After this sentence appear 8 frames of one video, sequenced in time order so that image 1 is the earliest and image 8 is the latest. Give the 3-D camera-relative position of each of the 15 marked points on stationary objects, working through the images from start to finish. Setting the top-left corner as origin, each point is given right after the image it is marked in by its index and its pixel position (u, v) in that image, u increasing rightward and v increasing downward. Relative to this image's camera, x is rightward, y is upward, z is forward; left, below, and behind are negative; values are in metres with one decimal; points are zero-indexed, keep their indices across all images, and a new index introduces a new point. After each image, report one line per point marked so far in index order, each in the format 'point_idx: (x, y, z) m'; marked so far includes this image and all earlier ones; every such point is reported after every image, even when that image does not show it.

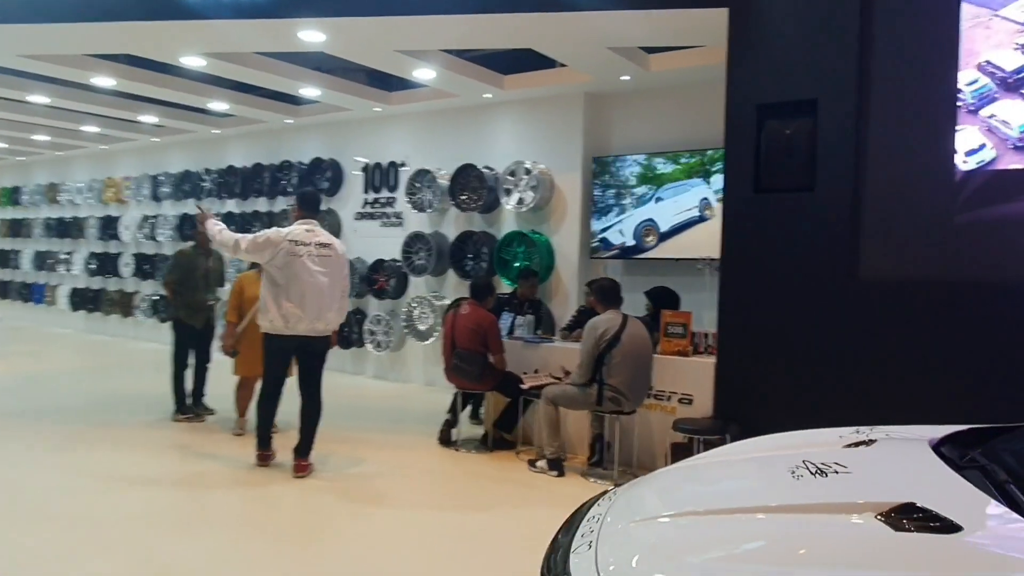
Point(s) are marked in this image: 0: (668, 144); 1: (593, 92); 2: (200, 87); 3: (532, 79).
0: (+1.4, +1.2, +6.4) m
1: (+0.7, +1.8, +6.7) m
2: (-3.2, +2.0, +7.4) m
3: (+0.2, +1.9, +6.6) m
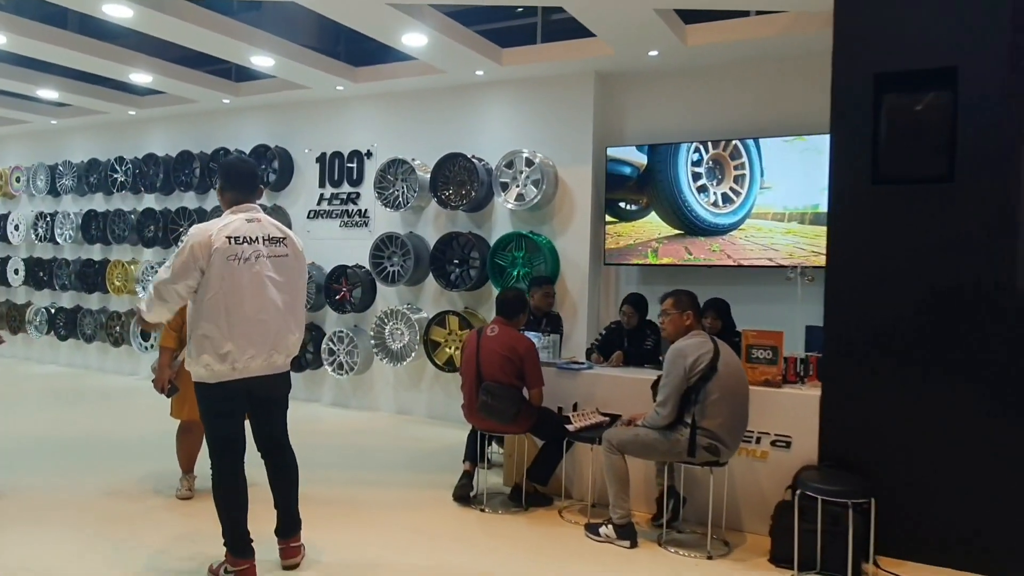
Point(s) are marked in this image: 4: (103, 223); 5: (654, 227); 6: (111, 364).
0: (+1.4, +1.2, +5.5) m
1: (+0.7, +1.7, +5.7) m
2: (-3.3, +1.9, +6.0) m
3: (+0.2, +1.8, +5.6) m
4: (-4.6, +0.7, +8.3) m
5: (+1.0, +0.3, +5.5) m
6: (-4.6, -0.9, +8.5) m
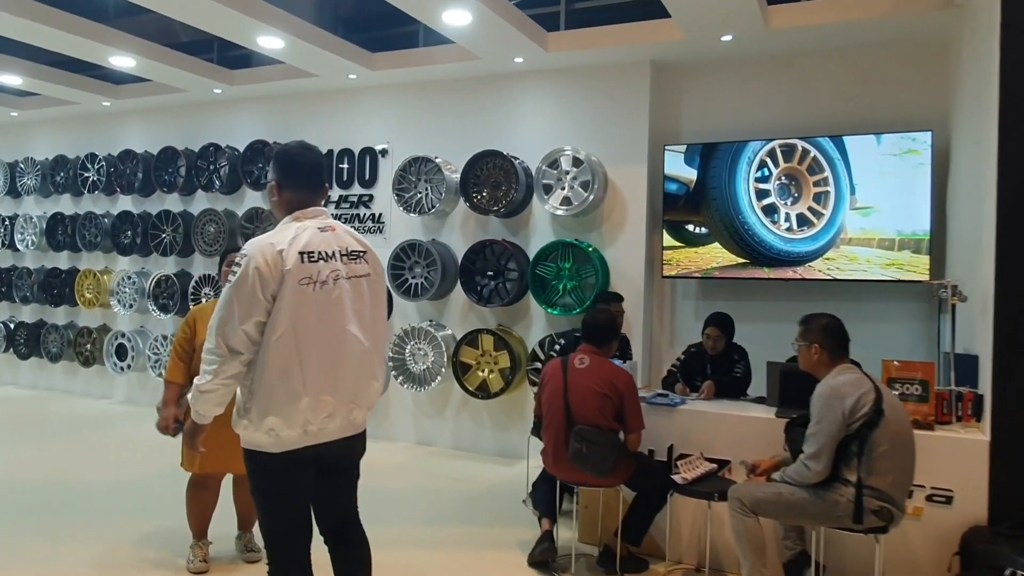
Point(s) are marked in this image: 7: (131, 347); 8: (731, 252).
0: (+1.7, +1.1, +4.9) m
1: (+1.0, +1.6, +5.1) m
2: (-3.0, +1.8, +5.1) m
3: (+0.5, +1.7, +4.9) m
4: (-4.4, +0.6, +7.4) m
5: (+1.4, +0.2, +4.9) m
6: (-4.5, -1.0, +7.6) m
7: (-3.6, -0.6, +7.0) m
8: (+1.4, +0.2, +4.8) m
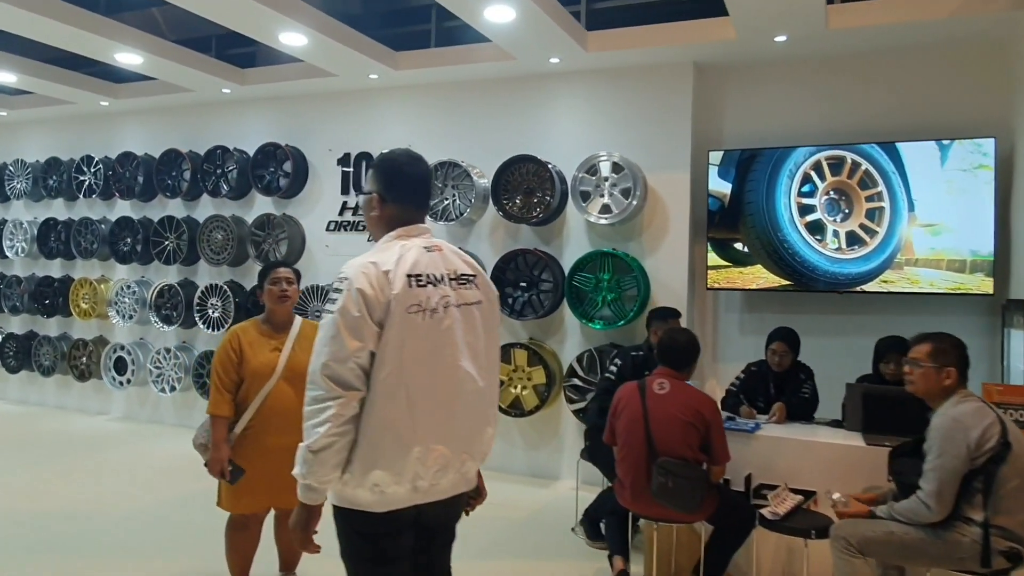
0: (+2.0, +1.0, +4.7) m
1: (+1.3, +1.5, +4.9) m
2: (-2.7, +1.7, +4.8) m
3: (+0.7, +1.6, +4.7) m
4: (-4.3, +0.5, +7.0) m
5: (+1.6, +0.1, +4.7) m
6: (-4.3, -1.1, +7.2) m
7: (-3.4, -0.7, +6.6) m
8: (+1.7, +0.1, +4.6) m
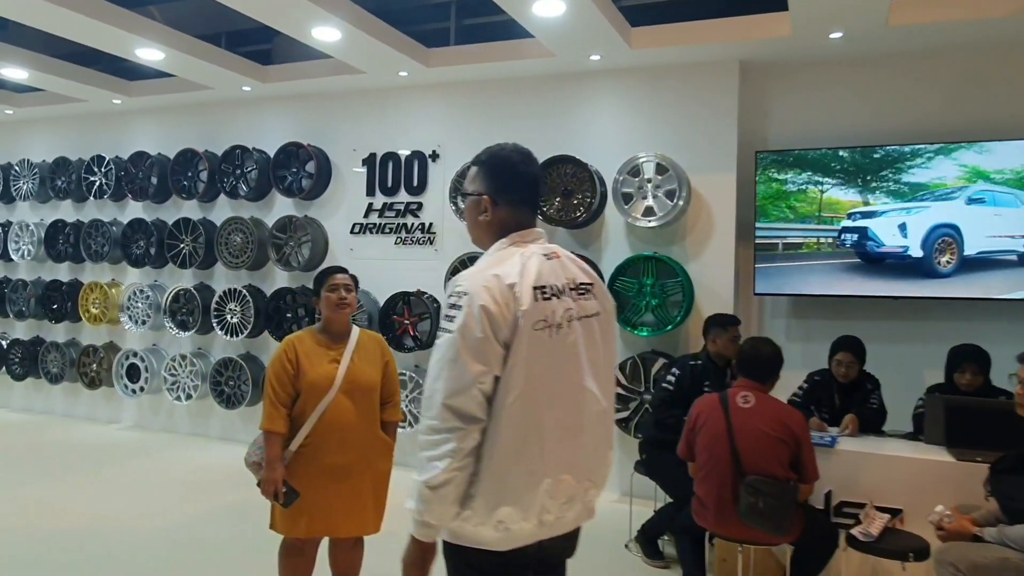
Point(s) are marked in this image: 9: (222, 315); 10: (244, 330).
0: (+2.3, +0.9, +4.6) m
1: (+1.5, +1.5, +4.7) m
2: (-2.5, +1.7, +4.6) m
3: (+1.0, +1.6, +4.5) m
4: (-4.0, +0.5, +6.8) m
5: (+1.9, +0.1, +4.5) m
6: (-4.1, -1.2, +7.0) m
7: (-3.2, -0.7, +6.4) m
8: (+1.9, +0.1, +4.5) m
9: (-2.4, -0.2, +6.0) m
10: (-2.2, -0.3, +5.9) m
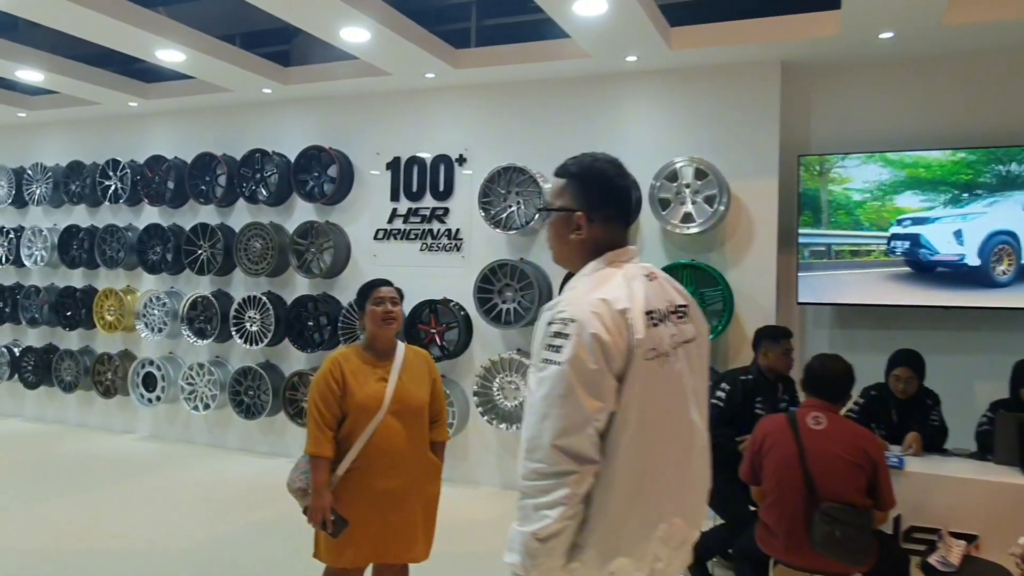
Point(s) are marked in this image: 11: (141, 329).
0: (+2.5, +0.9, +4.4) m
1: (+1.8, +1.4, +4.6) m
2: (-2.2, +1.6, +4.4) m
3: (+1.2, +1.5, +4.4) m
4: (-3.8, +0.4, +6.6) m
5: (+2.1, 0.0, +4.3) m
6: (-3.8, -1.2, +6.8) m
7: (-3.0, -0.8, +6.2) m
8: (+2.1, 0.0, +4.3) m
9: (-2.2, -0.3, +5.9) m
10: (-2.0, -0.4, +5.8) m
11: (-3.2, -0.4, +6.3) m
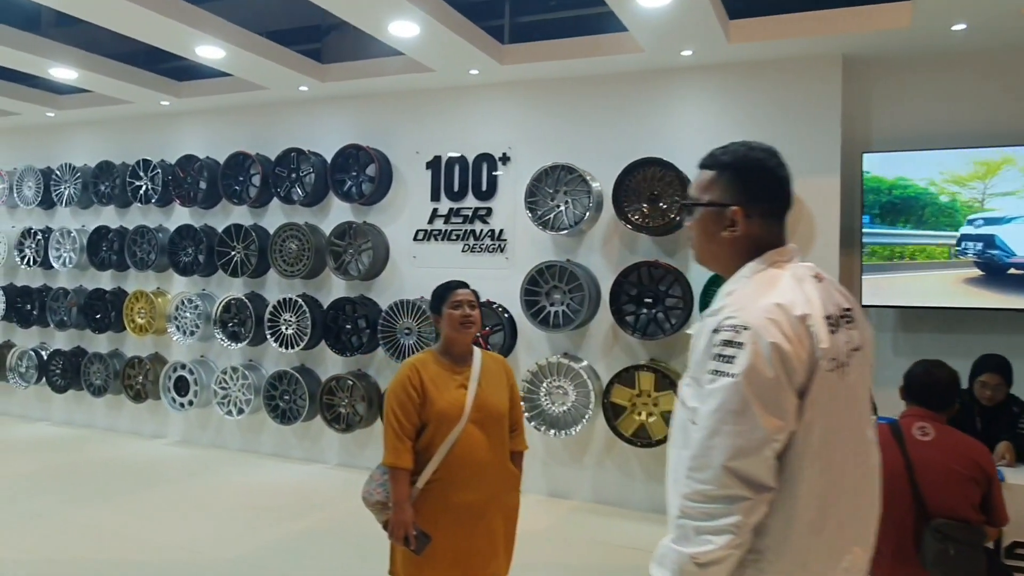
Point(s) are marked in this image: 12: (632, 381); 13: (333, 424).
0: (+2.8, +0.9, +4.3) m
1: (+2.1, +1.4, +4.4) m
2: (-1.9, +1.6, +4.3) m
3: (+1.5, +1.5, +4.2) m
4: (-3.5, +0.4, +6.5) m
5: (+2.4, 0.0, +4.2) m
6: (-3.5, -1.2, +6.7) m
7: (-2.6, -0.8, +6.1) m
8: (+2.5, 0.0, +4.2) m
9: (-1.8, -0.3, +5.8) m
10: (-1.6, -0.4, +5.6) m
11: (-2.9, -0.4, +6.2) m
12: (+0.8, -0.6, +4.6) m
13: (-1.4, -1.0, +5.5) m
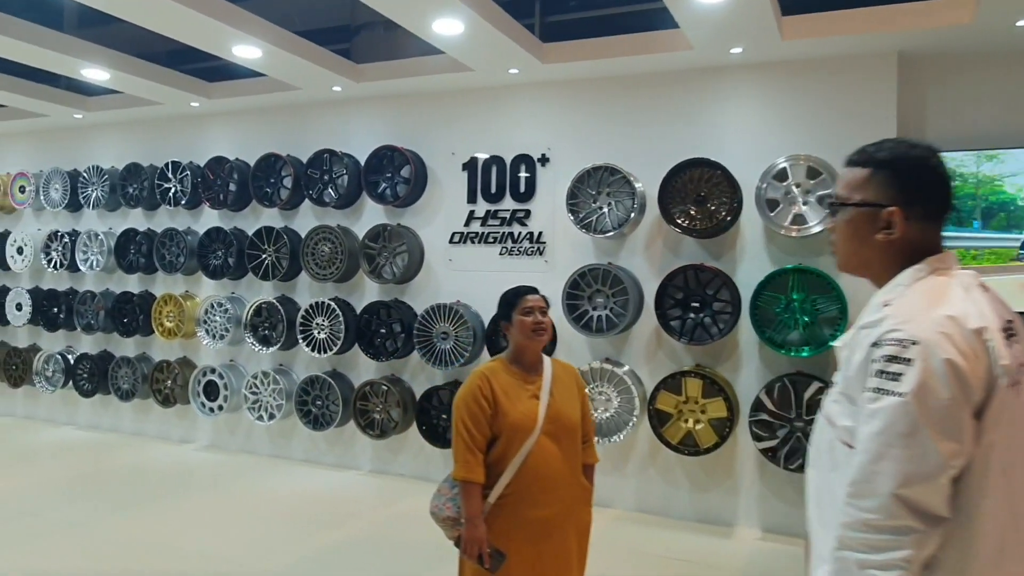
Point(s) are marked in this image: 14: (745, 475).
0: (+3.0, +0.9, +4.1) m
1: (+2.3, +1.4, +4.3) m
2: (-1.7, +1.6, +4.2) m
3: (+1.8, +1.5, +4.1) m
4: (-3.2, +0.4, +6.5) m
5: (+2.7, 0.0, +4.1) m
6: (-3.2, -1.3, +6.6) m
7: (-2.4, -0.8, +6.0) m
8: (+2.7, 0.0, +4.0) m
9: (-1.6, -0.3, +5.7) m
10: (-1.3, -0.4, +5.5) m
11: (-2.6, -0.4, +6.1) m
12: (+1.0, -0.6, +4.5) m
13: (-1.1, -1.1, +5.4) m
14: (+1.4, -1.2, +4.5) m
